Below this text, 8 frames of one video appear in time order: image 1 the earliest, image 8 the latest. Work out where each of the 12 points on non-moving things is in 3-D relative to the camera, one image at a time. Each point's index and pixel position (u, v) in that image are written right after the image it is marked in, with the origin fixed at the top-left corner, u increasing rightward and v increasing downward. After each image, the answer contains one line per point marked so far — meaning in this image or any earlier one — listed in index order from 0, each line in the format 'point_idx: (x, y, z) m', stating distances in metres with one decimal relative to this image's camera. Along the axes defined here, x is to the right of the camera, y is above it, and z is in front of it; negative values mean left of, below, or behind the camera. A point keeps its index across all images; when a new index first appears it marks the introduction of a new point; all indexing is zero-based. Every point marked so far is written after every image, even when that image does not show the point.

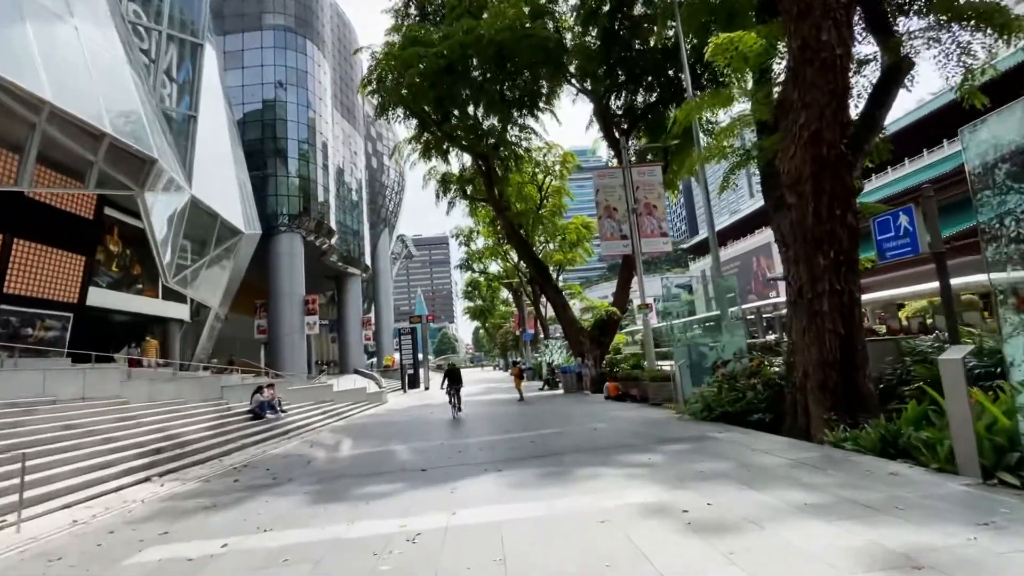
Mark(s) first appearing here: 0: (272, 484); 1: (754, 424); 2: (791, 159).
0: (-3.7, -3.1, +7.5) m
1: (+4.4, -2.5, +8.8) m
2: (+4.3, +2.0, +7.4) m
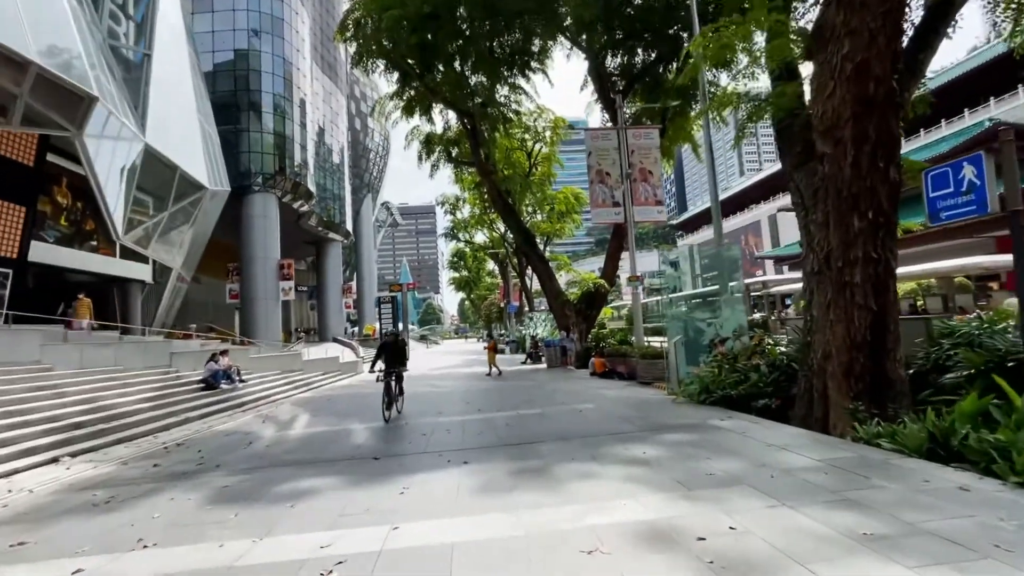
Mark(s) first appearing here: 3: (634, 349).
0: (-4.1, -2.4, +6.3) m
1: (+4.0, -2.0, +7.8) m
2: (+4.0, +2.4, +6.1) m
3: (+3.7, -1.9, +14.7) m
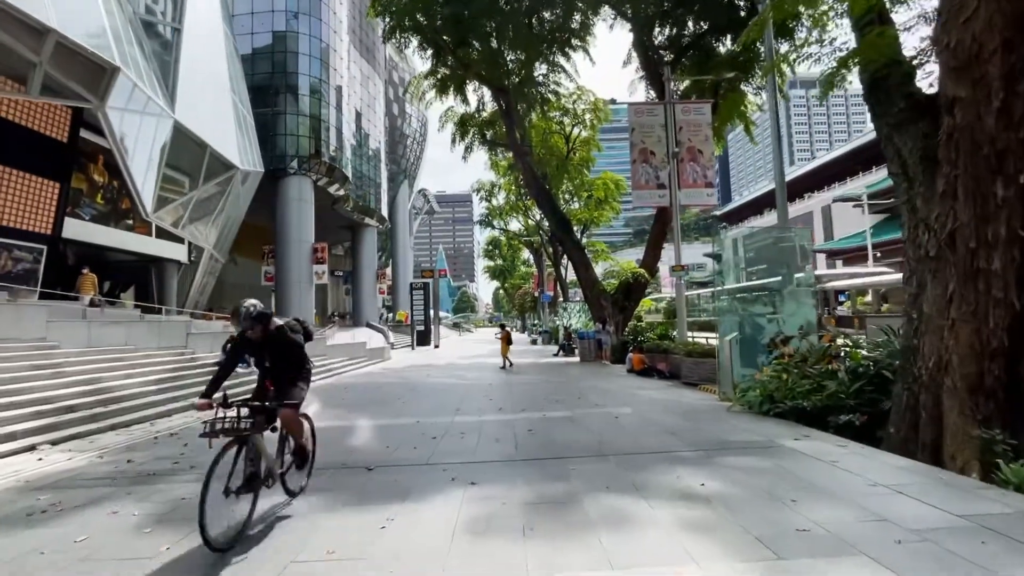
0: (-3.9, -2.1, +5.5) m
1: (+4.3, -1.8, +6.4) m
2: (+4.3, +2.5, +4.6) m
3: (+4.5, -1.6, +13.2) m
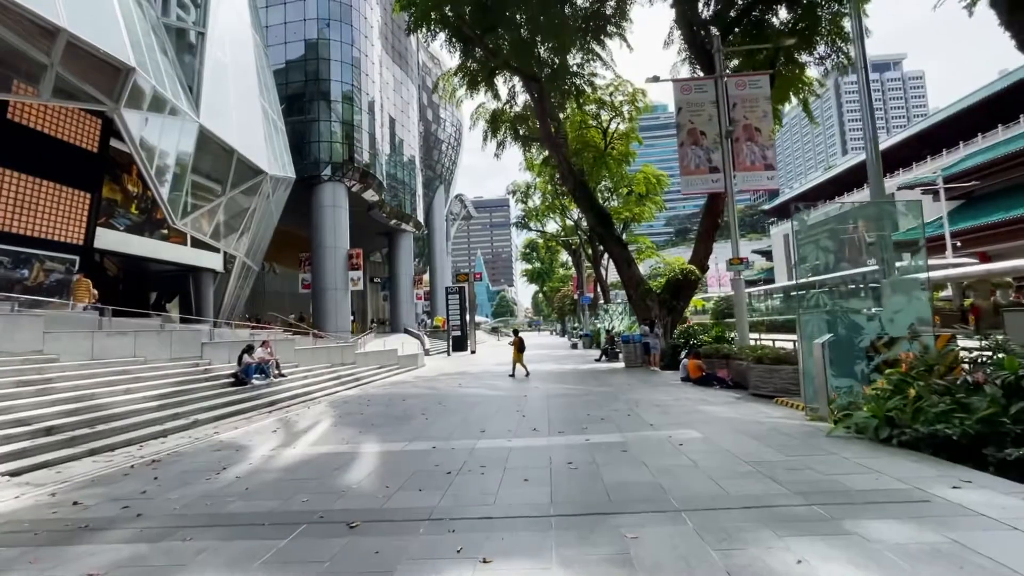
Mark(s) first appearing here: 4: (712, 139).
0: (-3.6, -2.1, +4.3) m
1: (+4.6, -1.7, +4.6) m
2: (+4.4, +2.7, +2.8) m
3: (+5.4, -1.4, +11.4) m
4: (+6.3, +4.7, +15.4) m
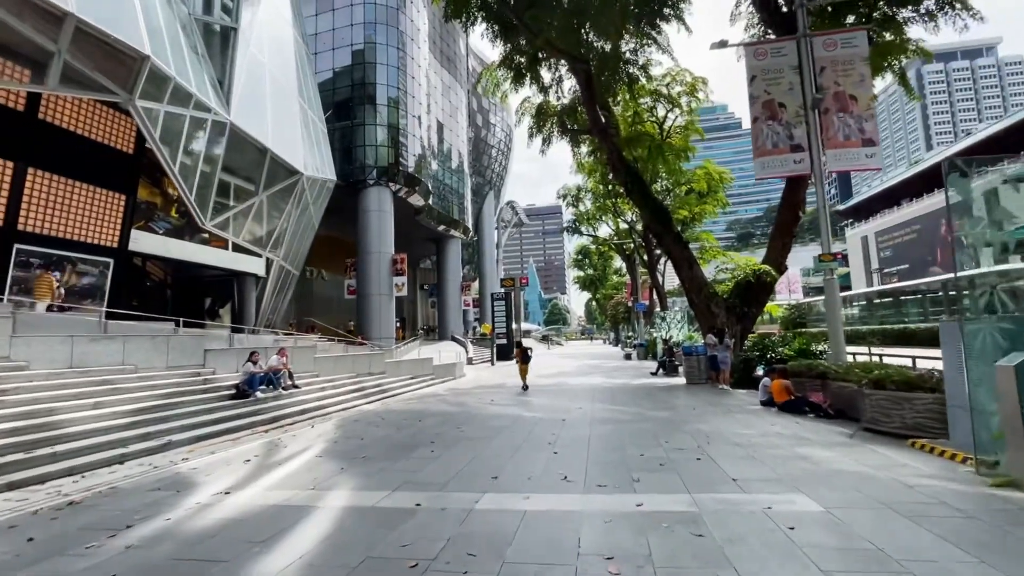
0: (-3.7, -2.0, +2.7) m
1: (+4.5, -1.5, +2.1) m
2: (+4.1, +2.8, +0.4) m
3: (+6.0, -1.4, +8.8) m
4: (+7.4, +4.6, +12.8) m
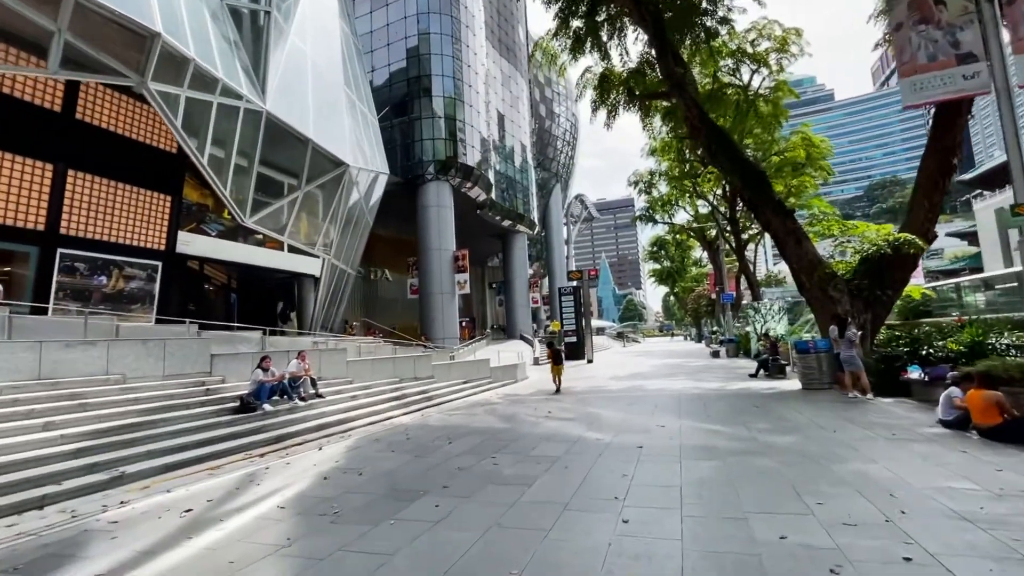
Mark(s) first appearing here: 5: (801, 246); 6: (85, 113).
0: (-3.9, -1.8, +0.8) m
1: (+4.1, -1.1, -1.1) m
2: (+3.3, +3.2, -2.6) m
3: (+6.6, -0.9, +5.3) m
4: (+8.4, +5.2, +9.1) m
5: (+8.5, +1.2, +14.1) m
6: (-13.0, +5.4, +15.0) m
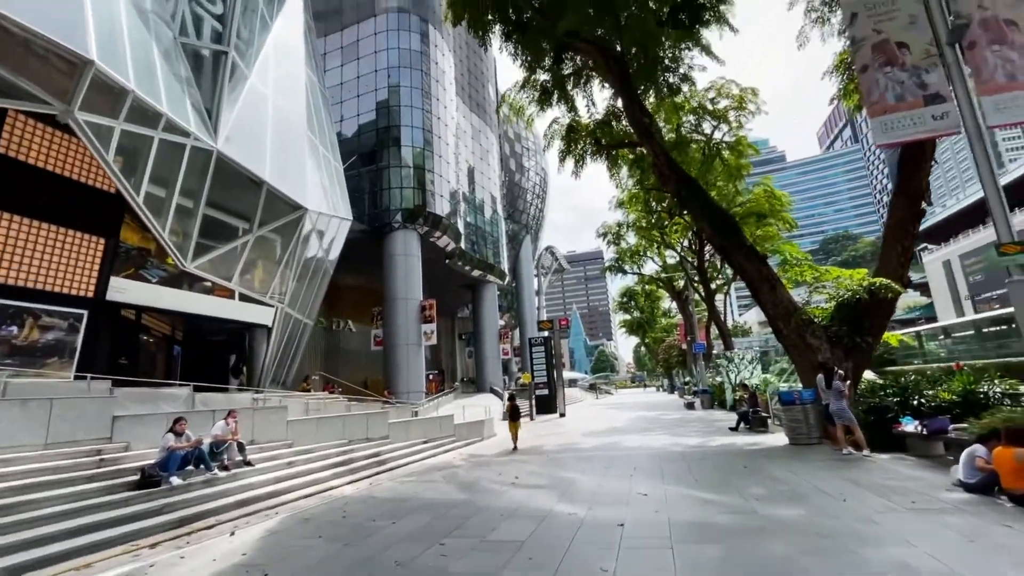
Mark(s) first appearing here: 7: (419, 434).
0: (-4.1, -1.7, -0.6) m
1: (+4.1, -0.8, -1.9) m
2: (+3.3, +3.7, -3.0) m
3: (+6.2, -1.3, +4.6) m
4: (+7.7, +4.4, +9.1) m
5: (+7.5, -0.1, +13.7) m
6: (-14.0, +4.0, +13.7) m
7: (-2.8, -4.4, +14.7) m
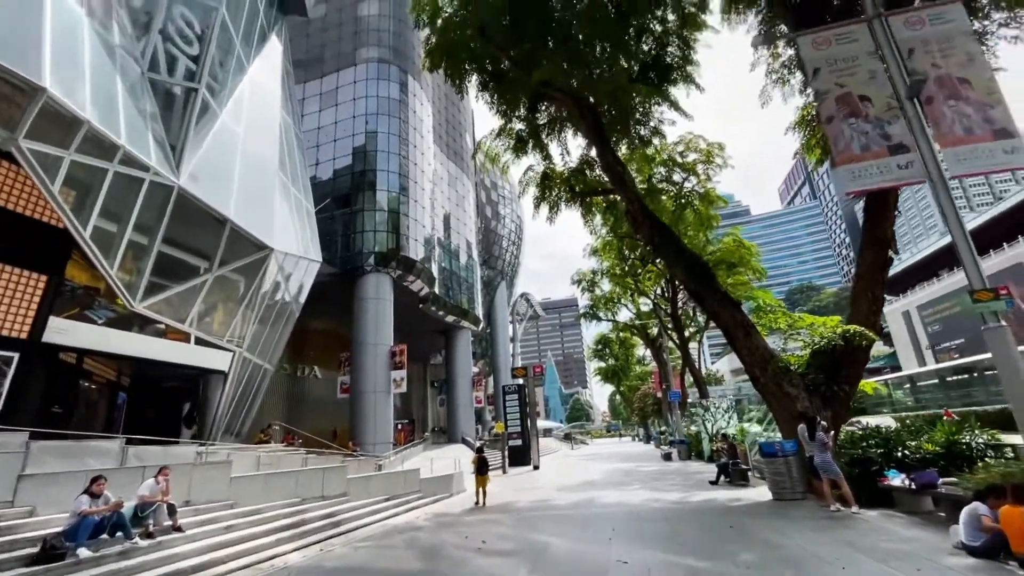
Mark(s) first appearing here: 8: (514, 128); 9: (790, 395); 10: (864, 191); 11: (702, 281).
0: (-4.1, -1.5, -1.4) m
1: (+4.1, -0.6, -2.2) m
2: (+3.4, +4.0, -3.0) m
3: (+5.8, -1.7, +4.3) m
4: (+7.2, +3.5, +9.4) m
5: (+6.7, -1.4, +13.5) m
6: (-14.8, +2.9, +12.8) m
7: (-3.7, -5.7, +13.6) m
8: (0.0, +6.7, +19.2) m
9: (+7.2, -2.7, +12.5) m
10: (+6.7, +1.9, +9.3) m
11: (+5.6, +0.2, +14.5) m
